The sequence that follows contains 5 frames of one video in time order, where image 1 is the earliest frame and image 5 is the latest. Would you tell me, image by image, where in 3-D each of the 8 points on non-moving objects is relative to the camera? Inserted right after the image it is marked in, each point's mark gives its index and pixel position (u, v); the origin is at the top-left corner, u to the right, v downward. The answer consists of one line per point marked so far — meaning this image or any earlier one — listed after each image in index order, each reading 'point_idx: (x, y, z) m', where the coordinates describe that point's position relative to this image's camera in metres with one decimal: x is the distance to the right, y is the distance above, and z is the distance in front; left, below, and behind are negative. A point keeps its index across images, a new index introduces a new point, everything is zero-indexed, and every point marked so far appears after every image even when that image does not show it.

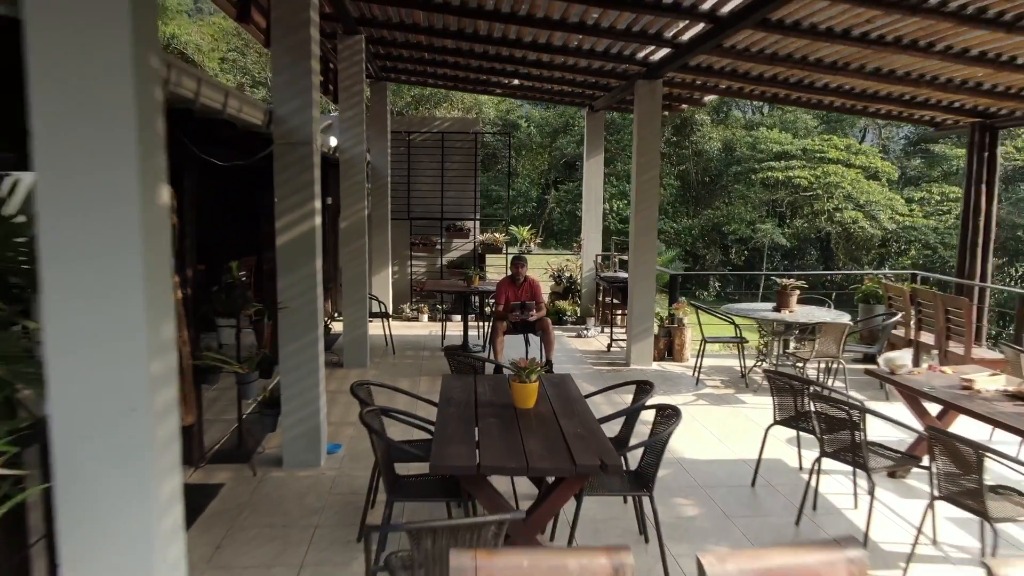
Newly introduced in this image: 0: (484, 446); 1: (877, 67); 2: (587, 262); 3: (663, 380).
0: (-0.1, -0.3, +2.3) m
1: (+1.7, +1.0, +4.9) m
2: (+0.6, +0.2, +7.8) m
3: (+0.7, -0.4, +5.1) m
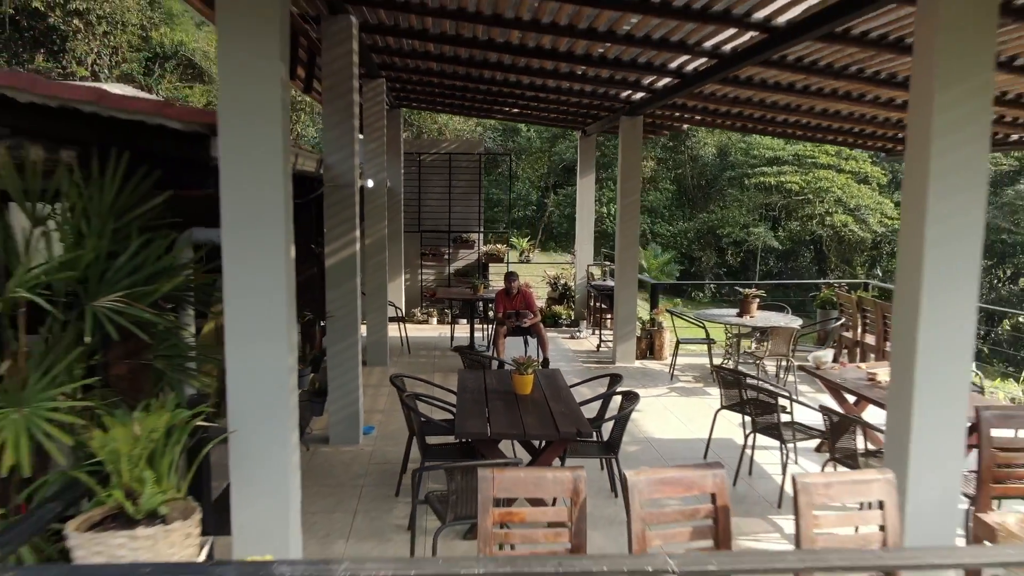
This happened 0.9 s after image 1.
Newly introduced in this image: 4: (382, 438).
0: (-0.1, -0.4, +3.1) m
1: (+1.7, +1.0, +5.8) m
2: (+0.6, +0.1, +8.7) m
3: (+0.7, -0.5, +6.0) m
4: (-0.5, -0.6, +4.4) m
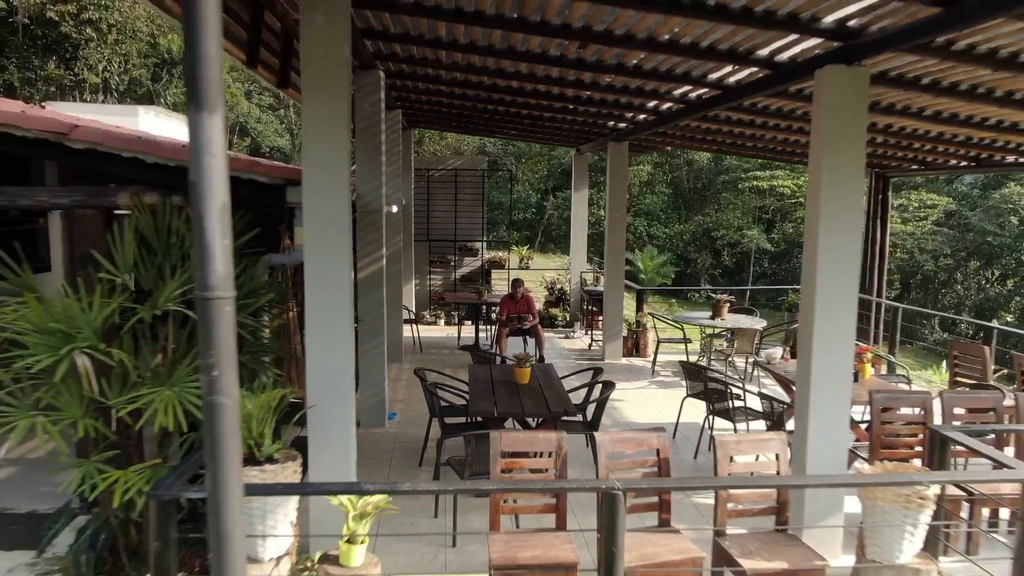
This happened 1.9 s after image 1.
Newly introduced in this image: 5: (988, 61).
0: (-0.1, -0.4, +3.9) m
1: (+1.7, +1.0, +6.6) m
2: (+0.6, +0.1, +9.5) m
3: (+0.7, -0.5, +6.8) m
4: (-0.5, -0.7, +5.3) m
5: (+1.4, +0.7, +3.1) m
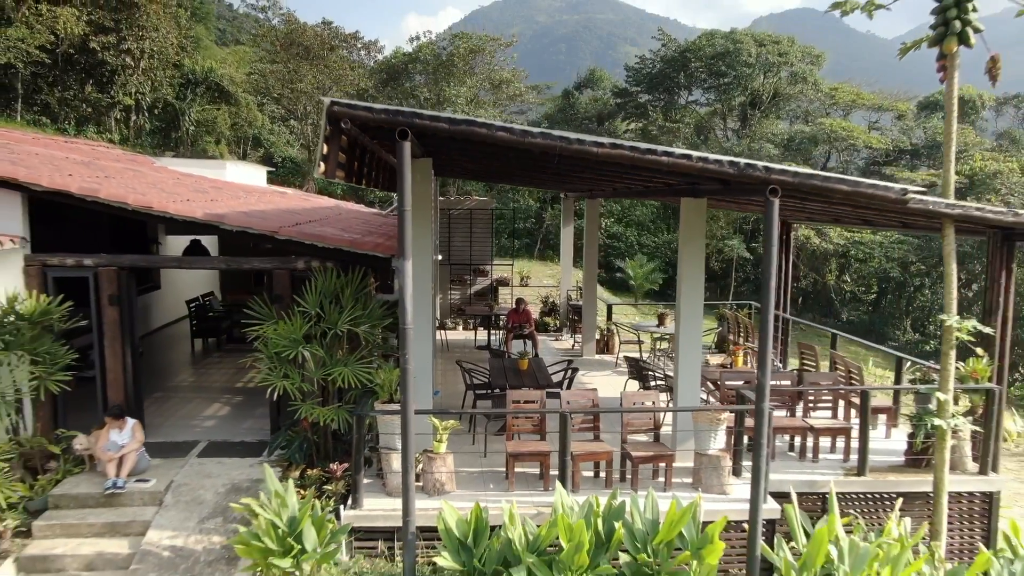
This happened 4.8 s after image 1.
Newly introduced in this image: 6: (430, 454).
0: (0.0, -0.6, +6.7) m
1: (+1.7, +0.8, +9.4) m
2: (+0.6, -0.1, +12.2) m
3: (+0.8, -0.7, +9.5) m
4: (-0.5, -0.8, +8.0) m
5: (+1.4, +0.5, +5.9) m
6: (-0.4, -0.8, +5.3) m
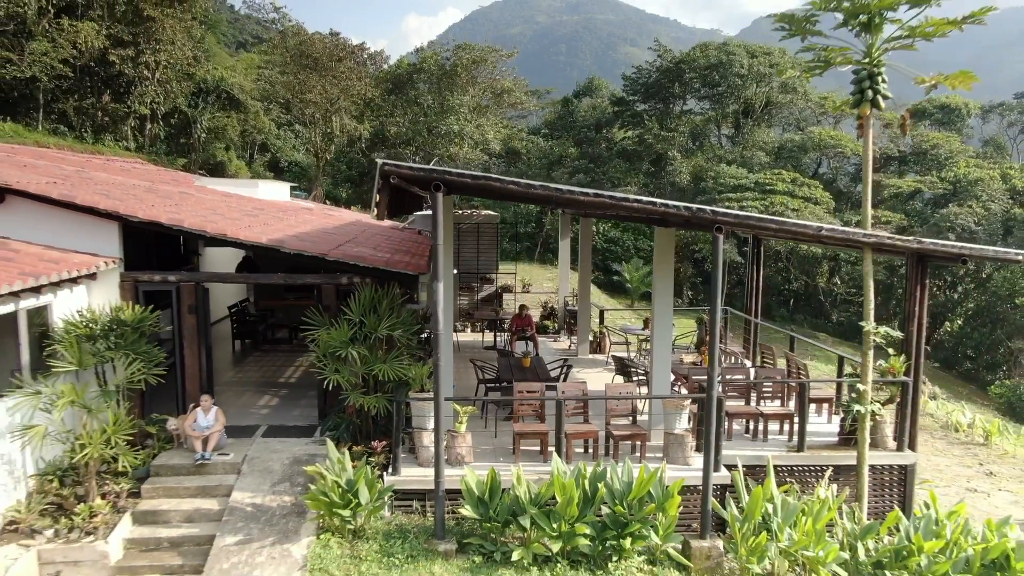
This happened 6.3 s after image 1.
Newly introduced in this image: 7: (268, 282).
0: (0.0, -0.7, +8.0) m
1: (+1.8, +0.7, +10.7) m
2: (+0.6, -0.1, +13.6) m
3: (+0.8, -0.8, +10.9) m
4: (-0.5, -0.9, +9.4) m
5: (+1.5, +0.4, +7.2) m
6: (-0.4, -0.9, +6.6) m
7: (-1.8, 0.0, +7.7) m
